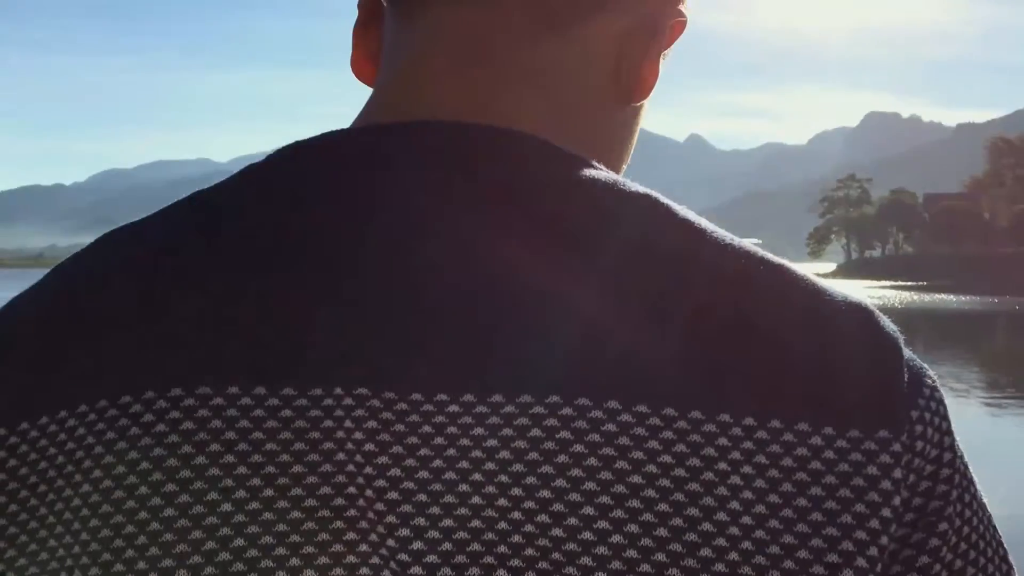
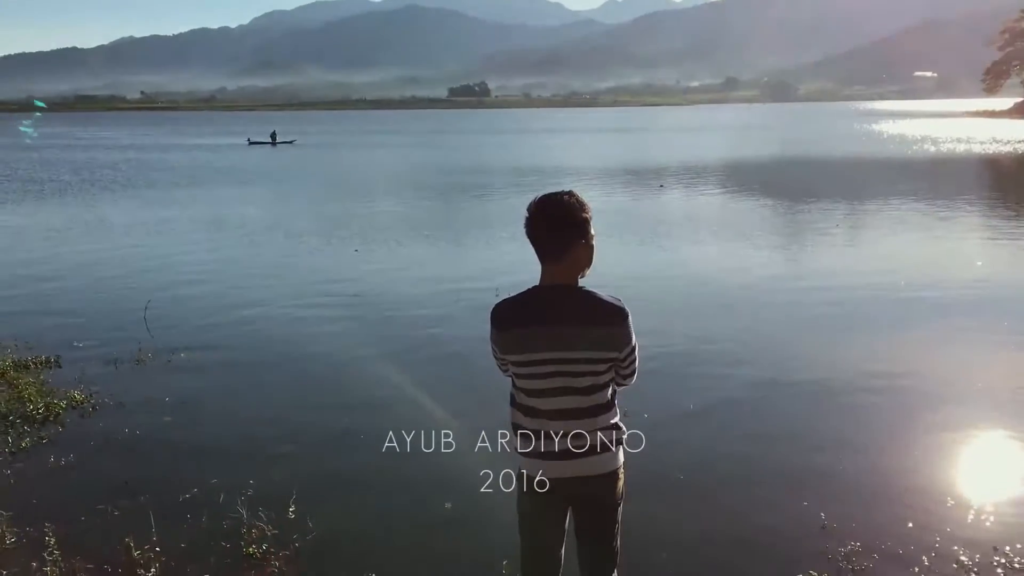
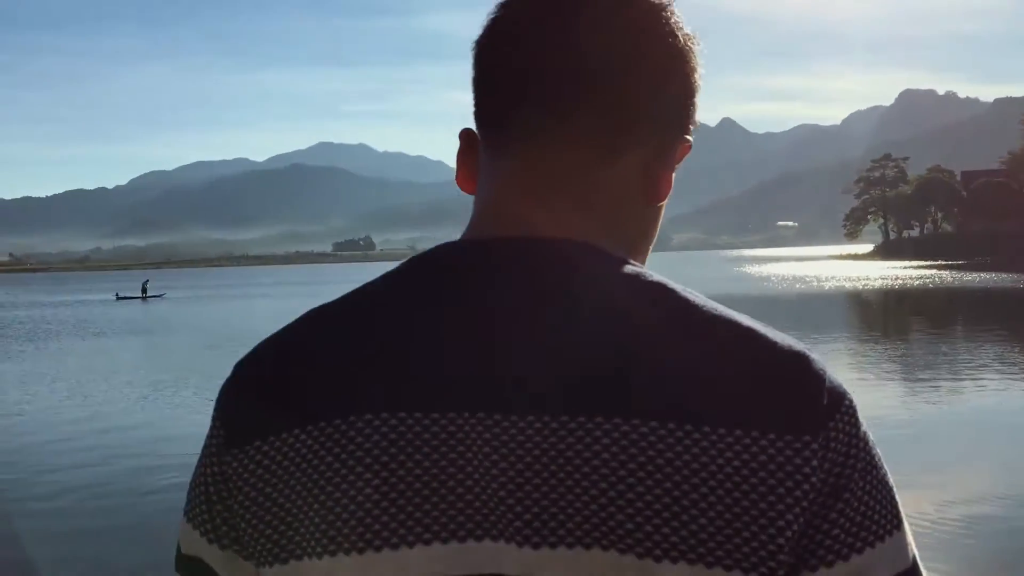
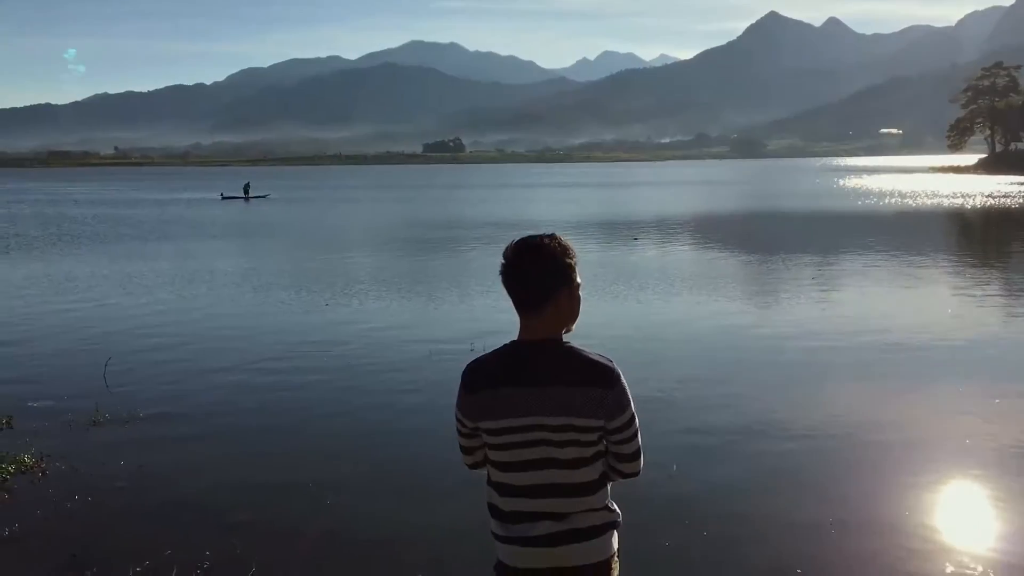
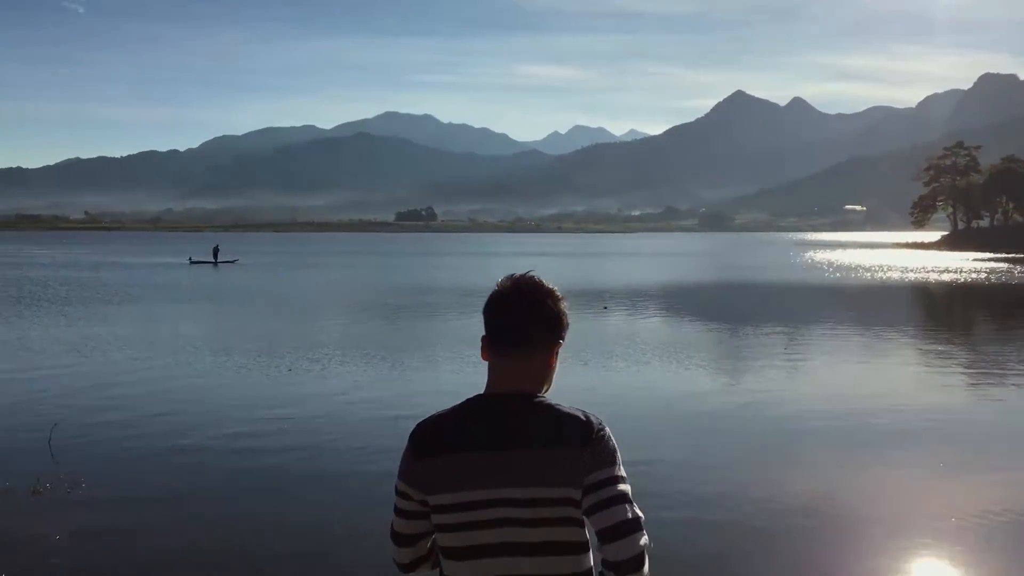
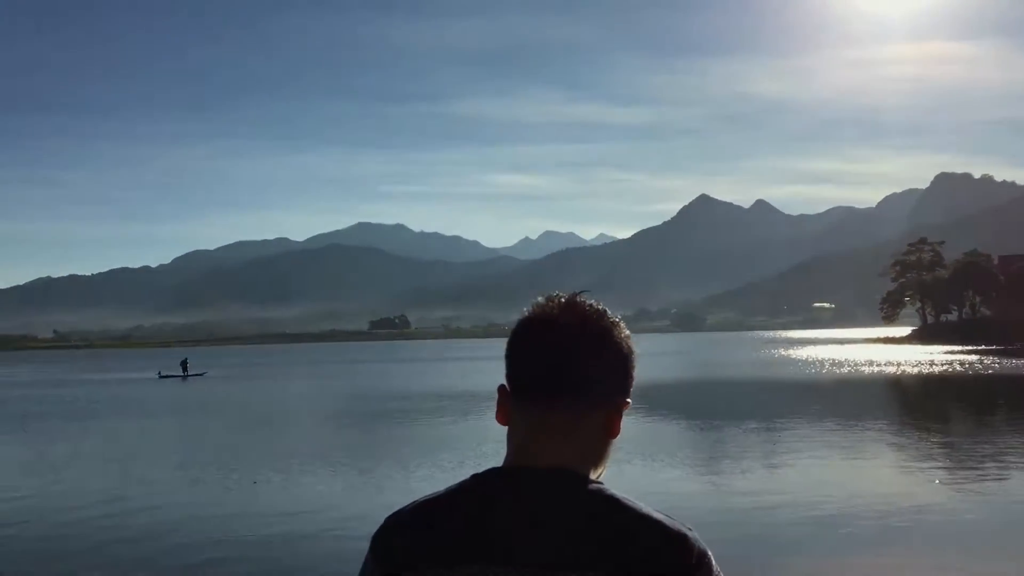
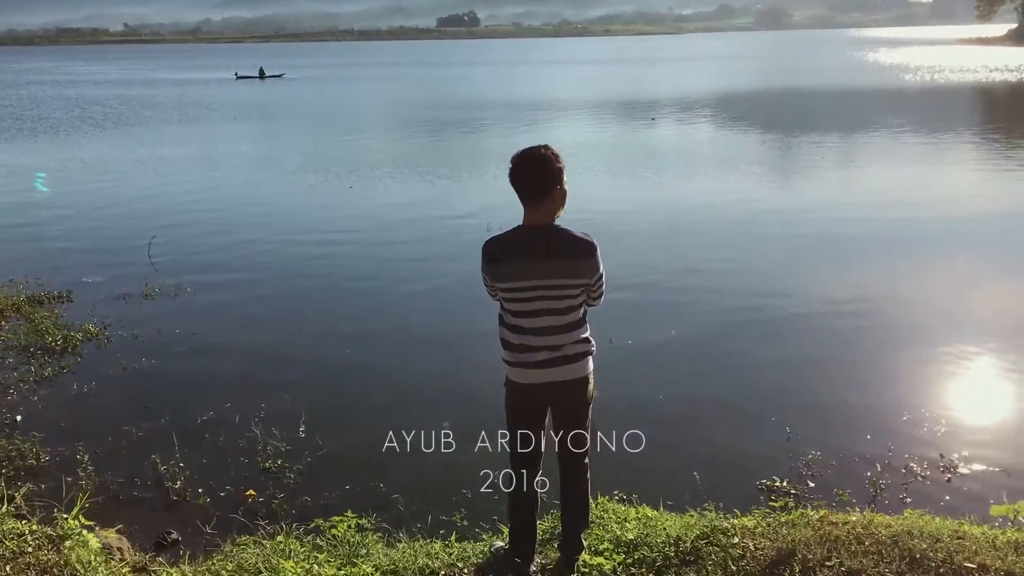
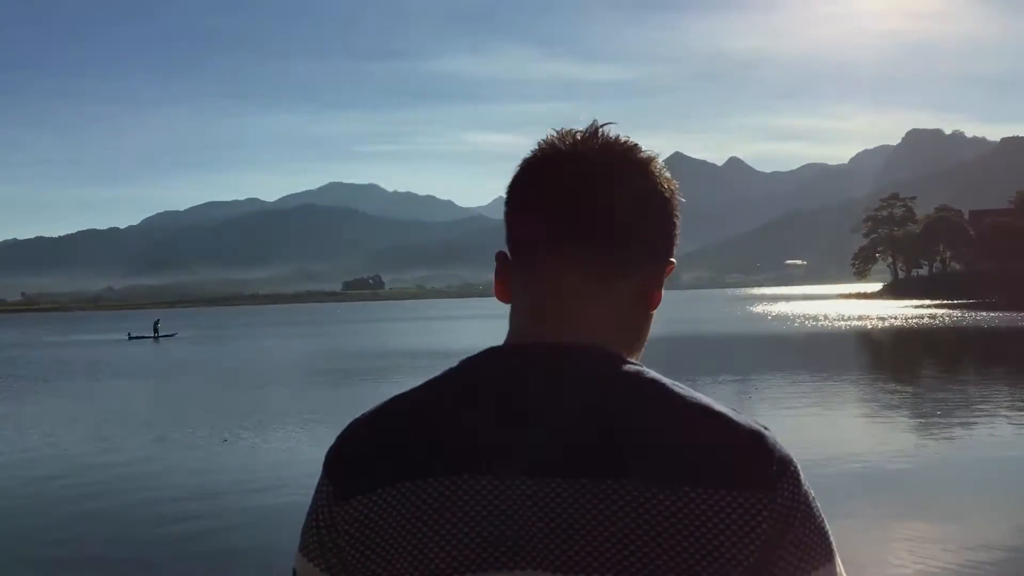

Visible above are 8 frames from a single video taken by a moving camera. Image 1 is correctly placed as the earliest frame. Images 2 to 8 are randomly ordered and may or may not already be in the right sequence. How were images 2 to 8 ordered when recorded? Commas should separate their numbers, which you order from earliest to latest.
3, 8, 6, 5, 4, 2, 7
